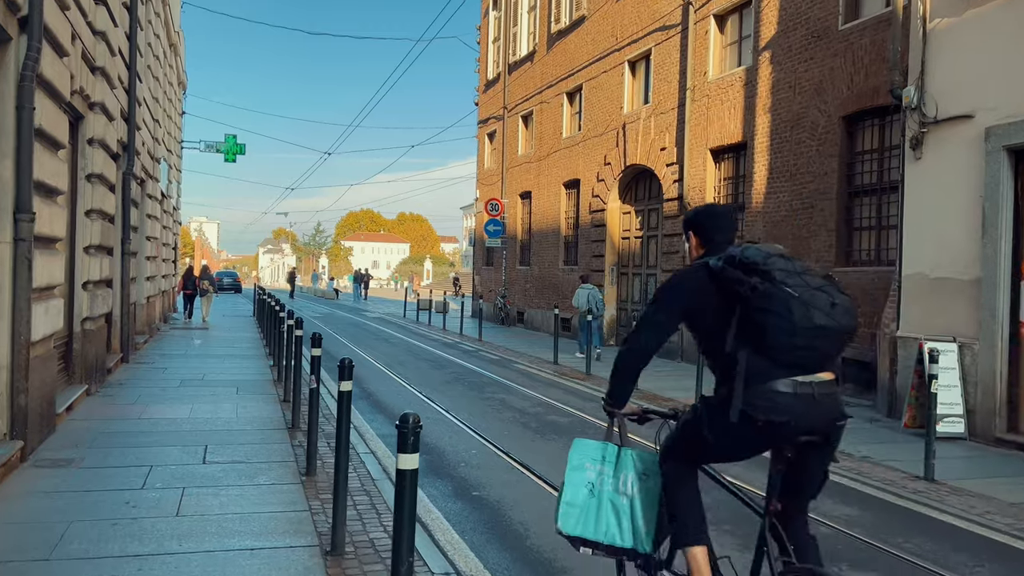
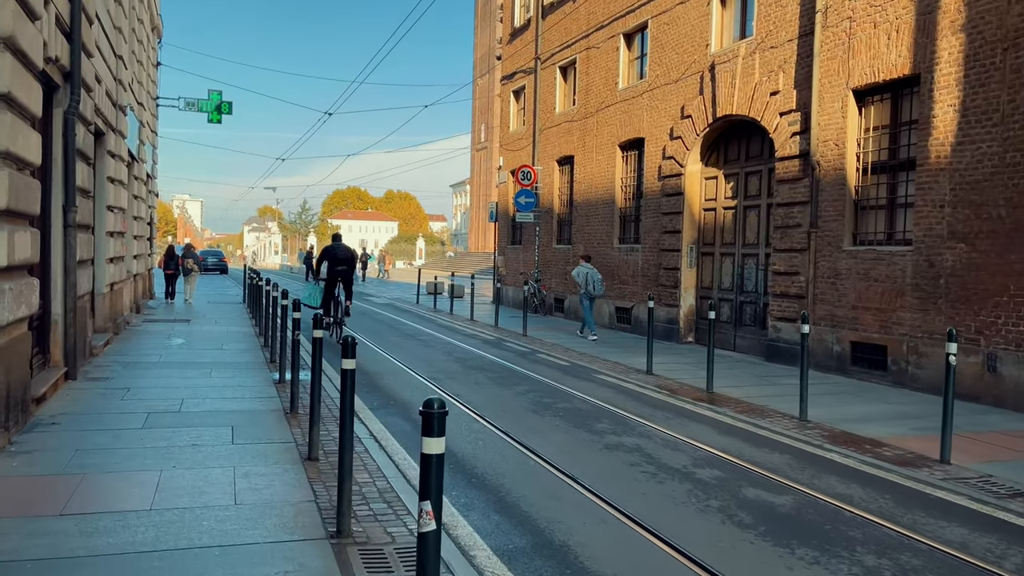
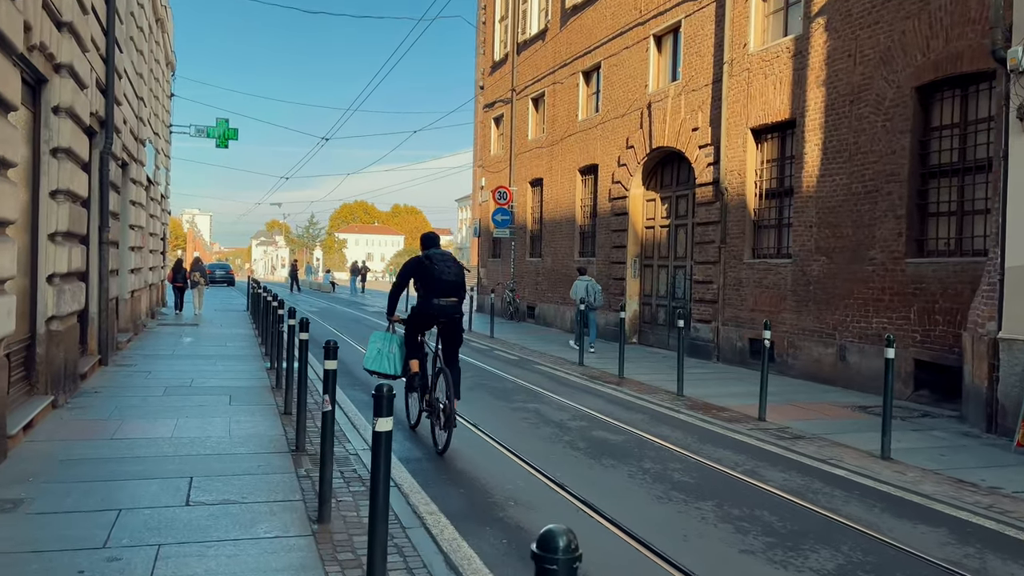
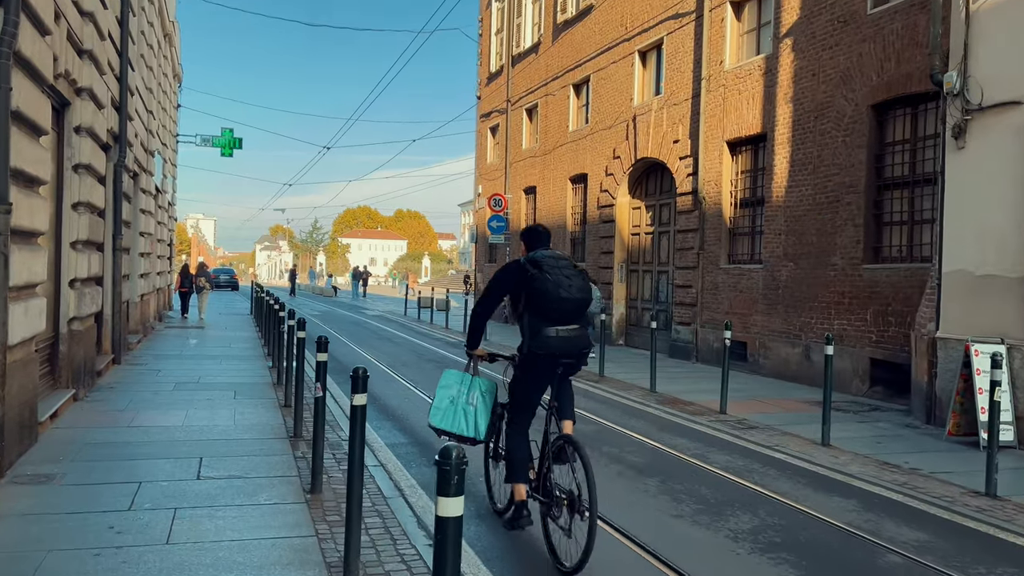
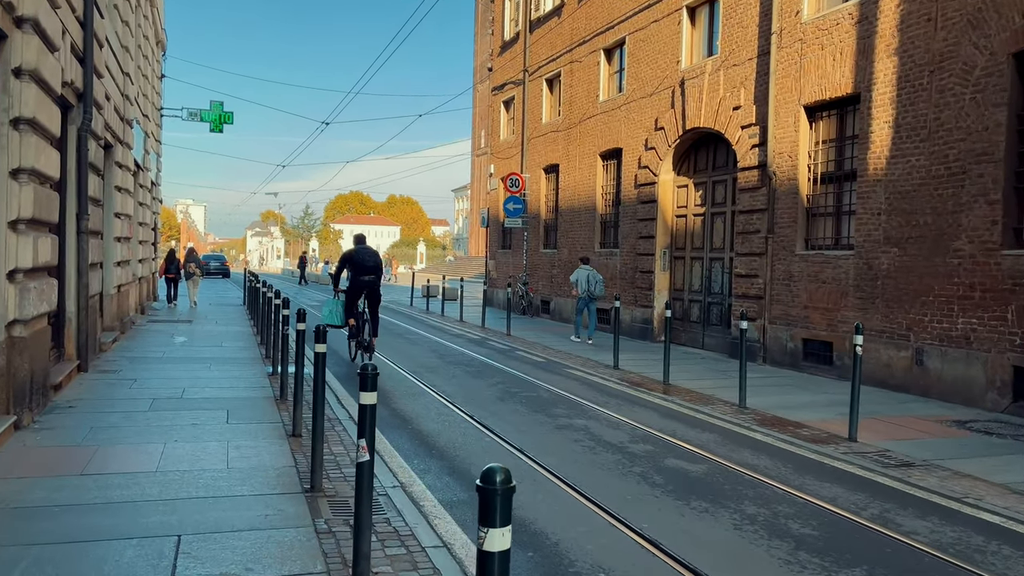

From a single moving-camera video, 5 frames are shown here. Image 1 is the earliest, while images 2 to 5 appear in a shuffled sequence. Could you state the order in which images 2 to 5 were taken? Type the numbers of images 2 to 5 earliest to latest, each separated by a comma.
4, 3, 5, 2
